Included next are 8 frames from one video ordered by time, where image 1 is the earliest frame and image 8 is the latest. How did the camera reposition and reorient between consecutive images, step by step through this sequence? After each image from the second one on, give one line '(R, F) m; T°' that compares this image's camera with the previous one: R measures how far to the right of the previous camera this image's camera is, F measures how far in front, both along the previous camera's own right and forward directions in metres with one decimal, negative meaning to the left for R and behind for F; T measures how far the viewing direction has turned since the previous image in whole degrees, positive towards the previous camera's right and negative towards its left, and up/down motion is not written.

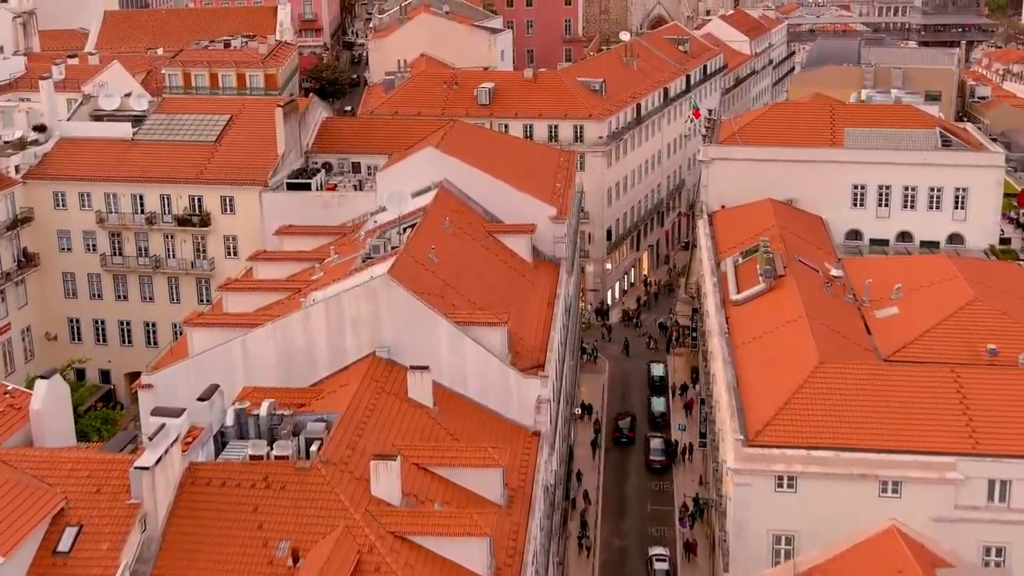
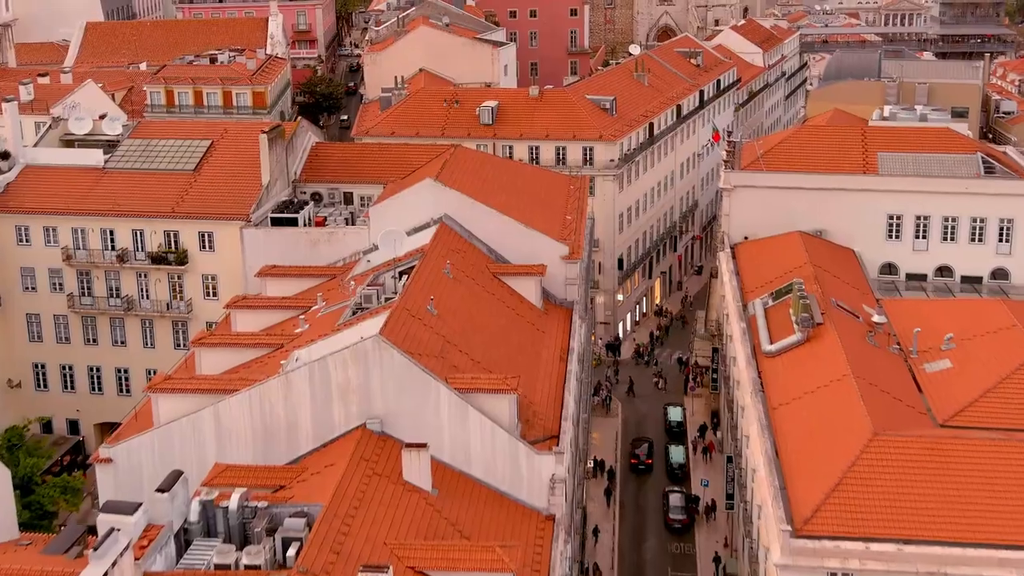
(-0.3, +5.3) m; 0°
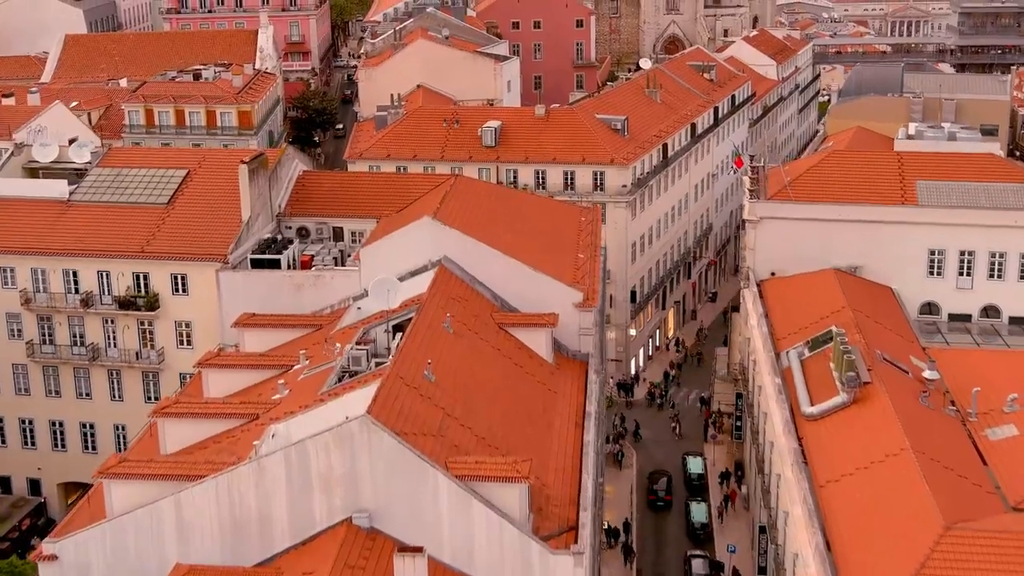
(-0.3, +5.3) m; 0°
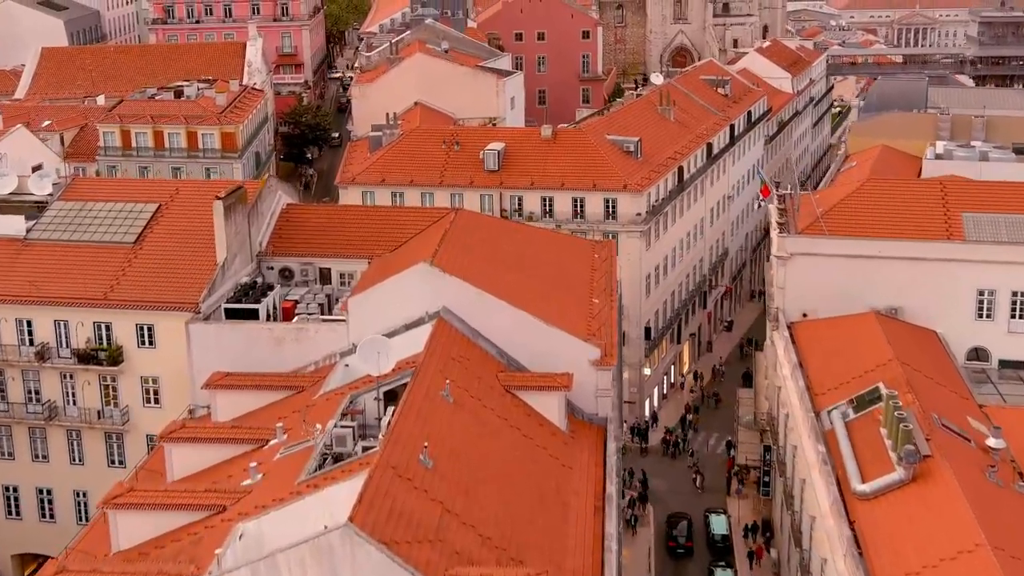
(-0.3, +5.3) m; 0°
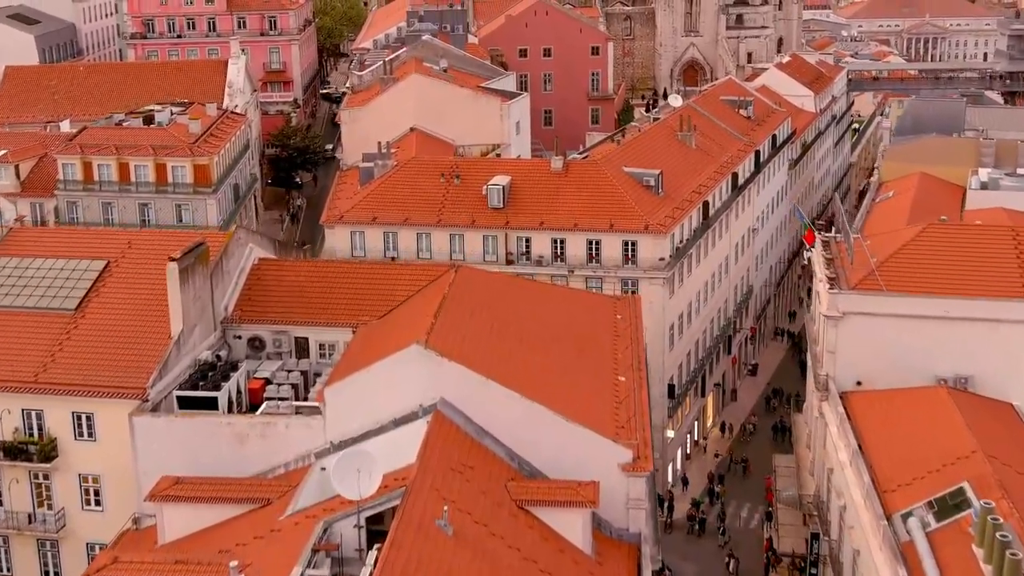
(-0.3, +7.1) m; 0°
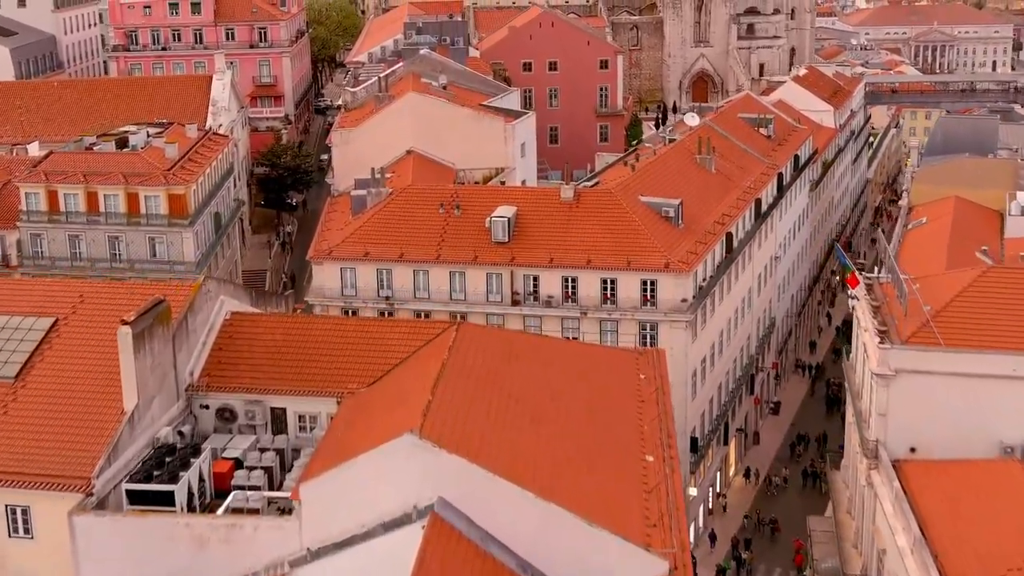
(-0.3, +5.4) m; 0°
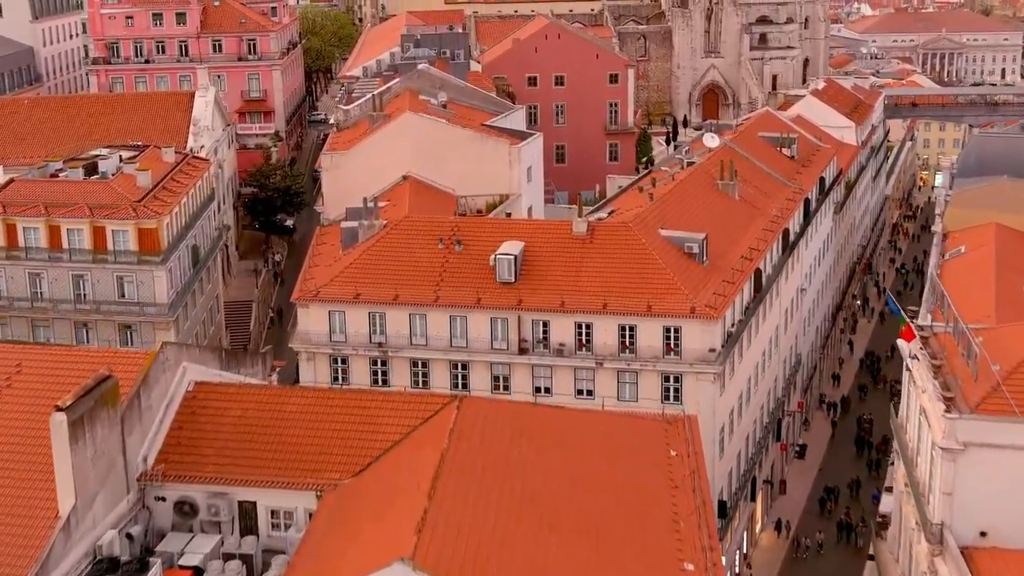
(-0.3, +5.4) m; 0°
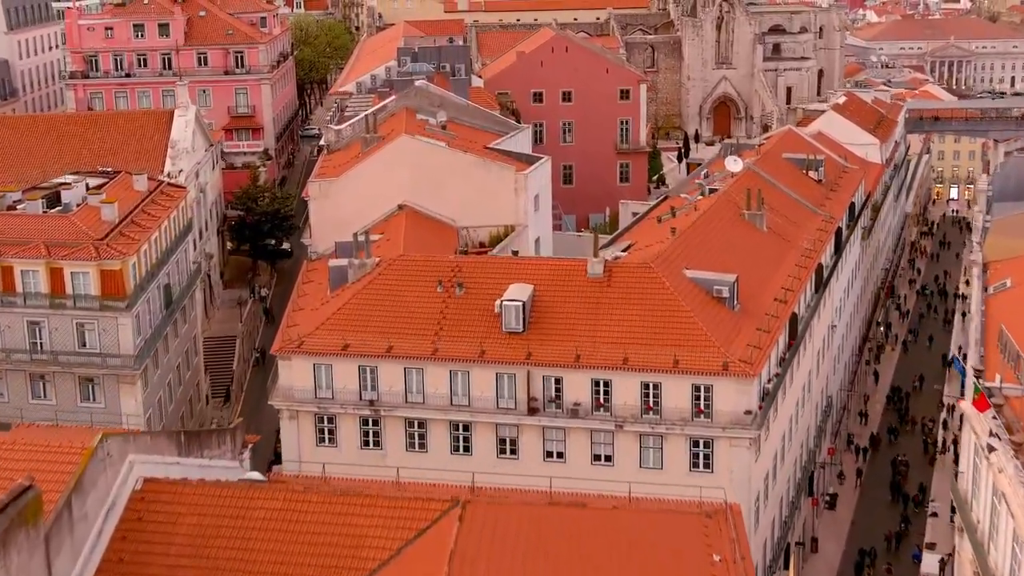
(-0.3, +5.4) m; 0°
